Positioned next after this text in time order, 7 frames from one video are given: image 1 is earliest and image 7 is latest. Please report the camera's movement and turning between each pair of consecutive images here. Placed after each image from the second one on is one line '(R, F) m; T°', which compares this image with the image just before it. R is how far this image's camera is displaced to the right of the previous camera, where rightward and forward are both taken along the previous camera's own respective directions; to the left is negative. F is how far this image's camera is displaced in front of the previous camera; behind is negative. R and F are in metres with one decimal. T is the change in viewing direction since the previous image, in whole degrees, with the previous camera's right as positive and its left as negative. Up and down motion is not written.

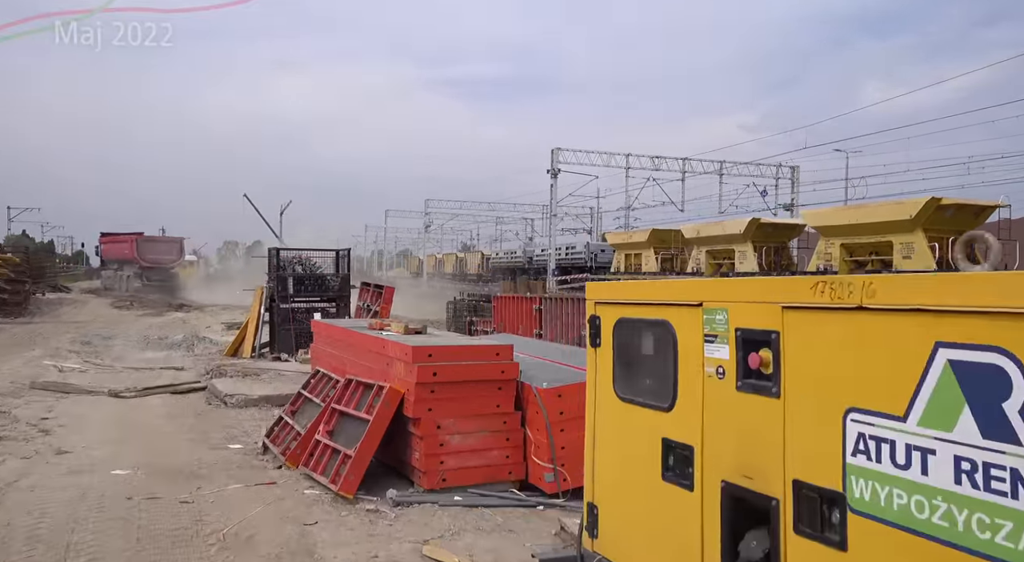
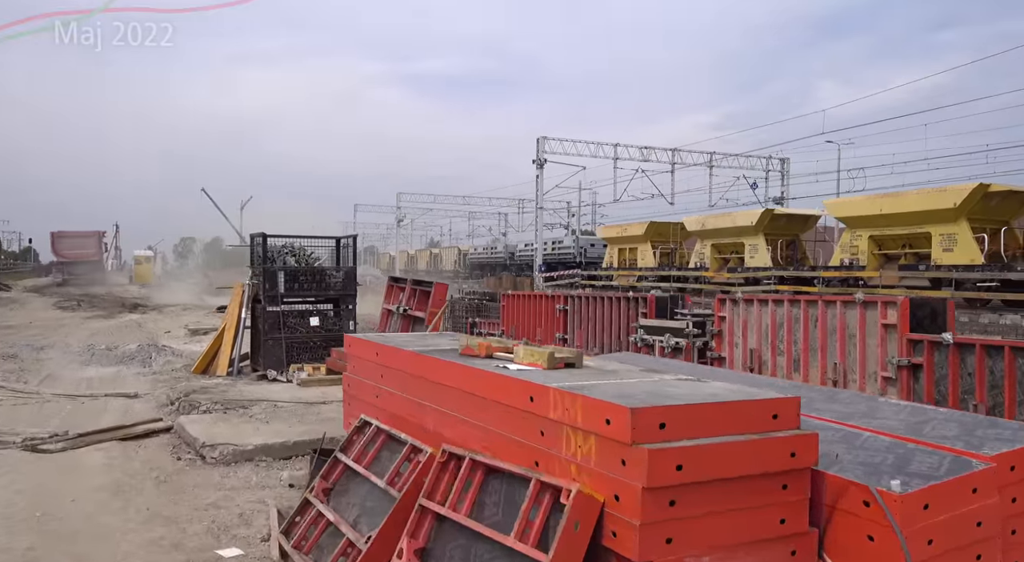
(-1.1, +2.5) m; +3°
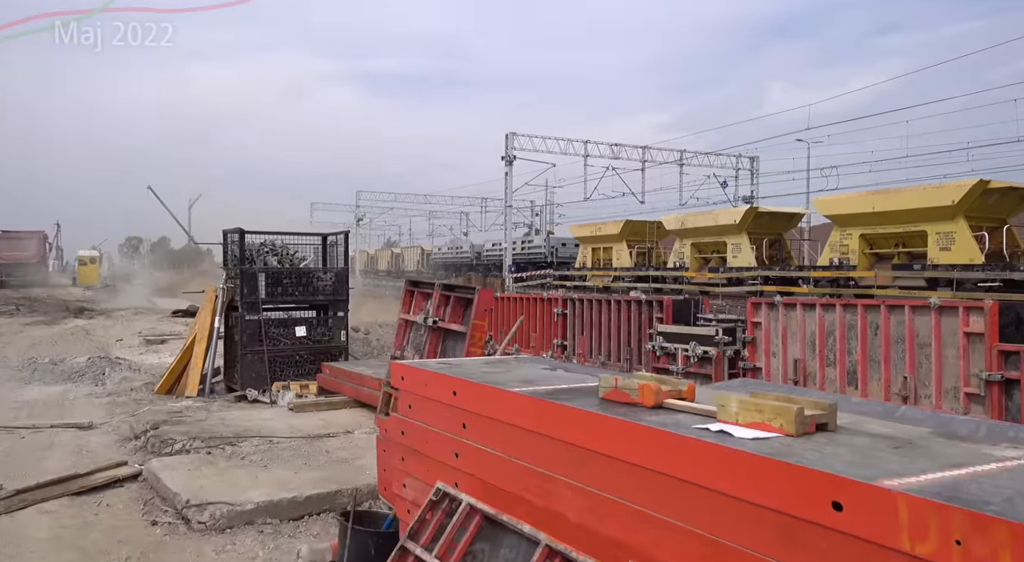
(-0.7, +1.2) m; +3°
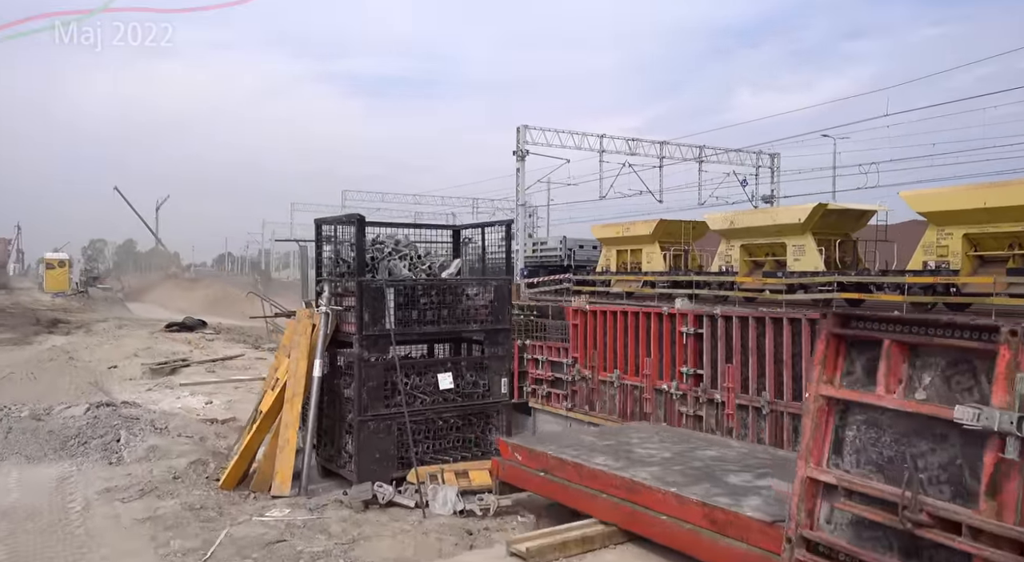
(-2.2, +3.2) m; +2°
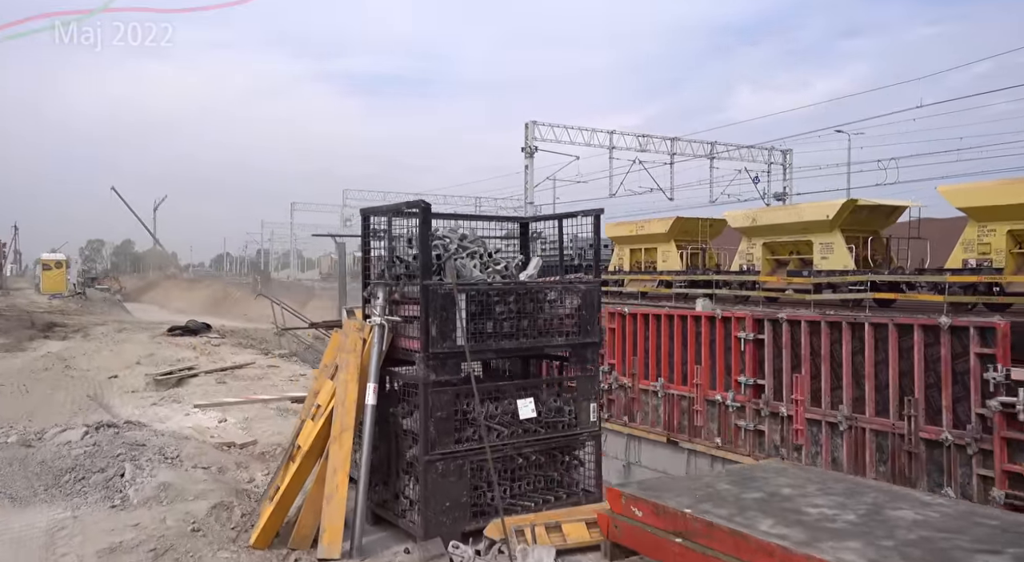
(-0.6, +1.0) m; 0°
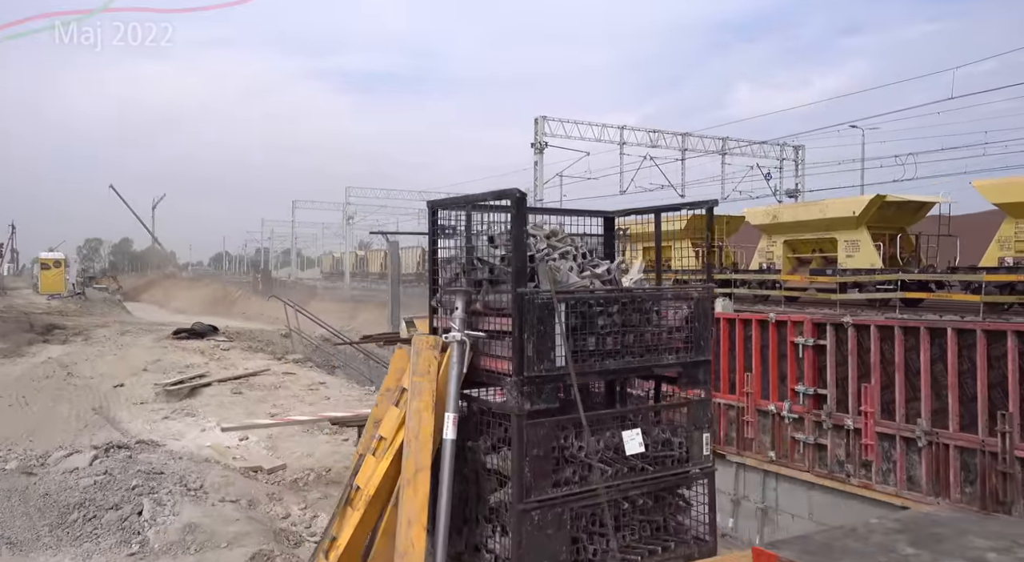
(-0.5, +0.8) m; 0°
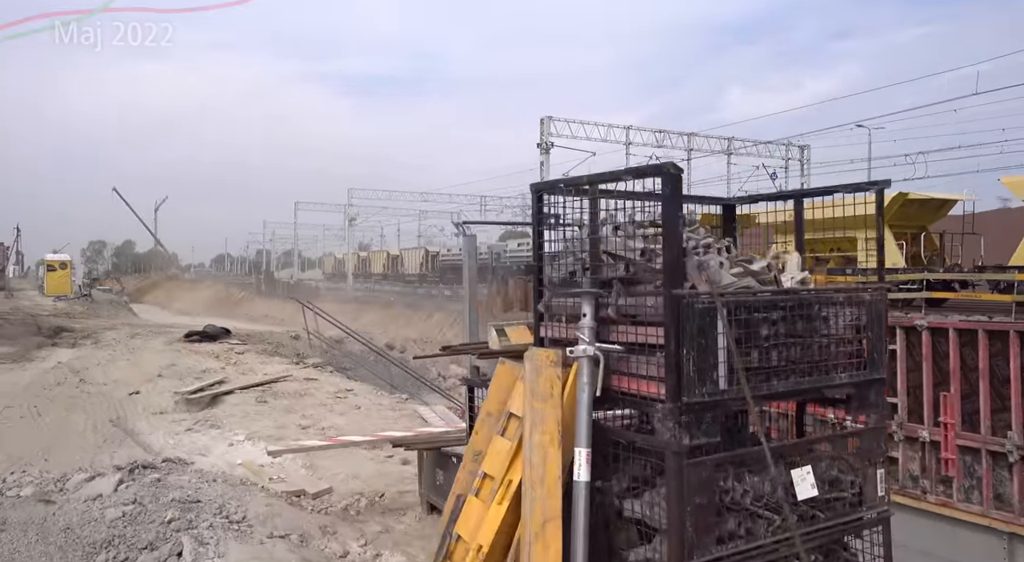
(-0.5, +0.7) m; 0°
